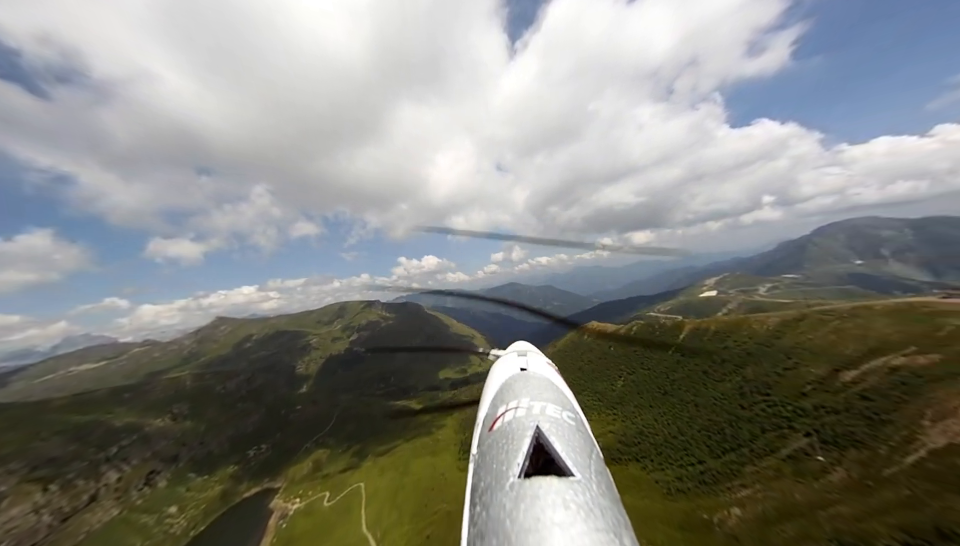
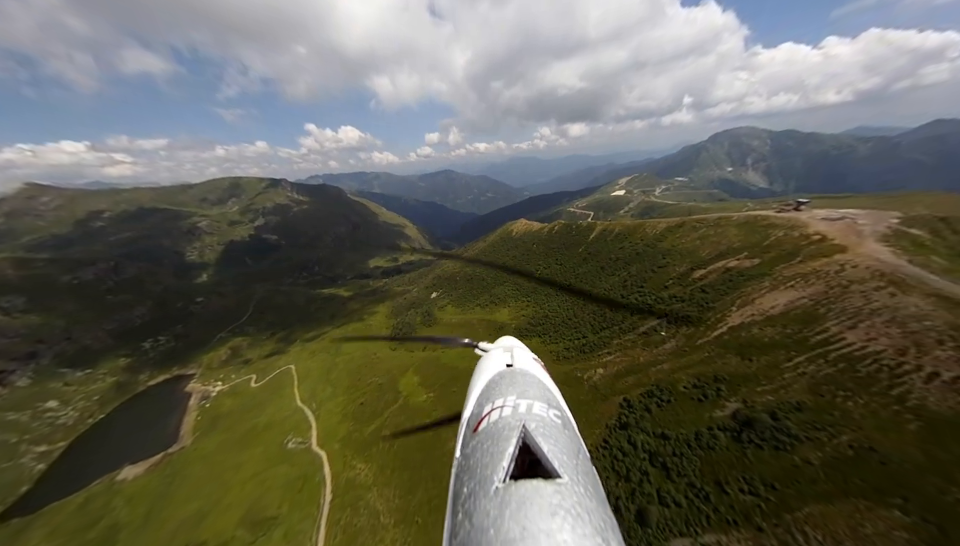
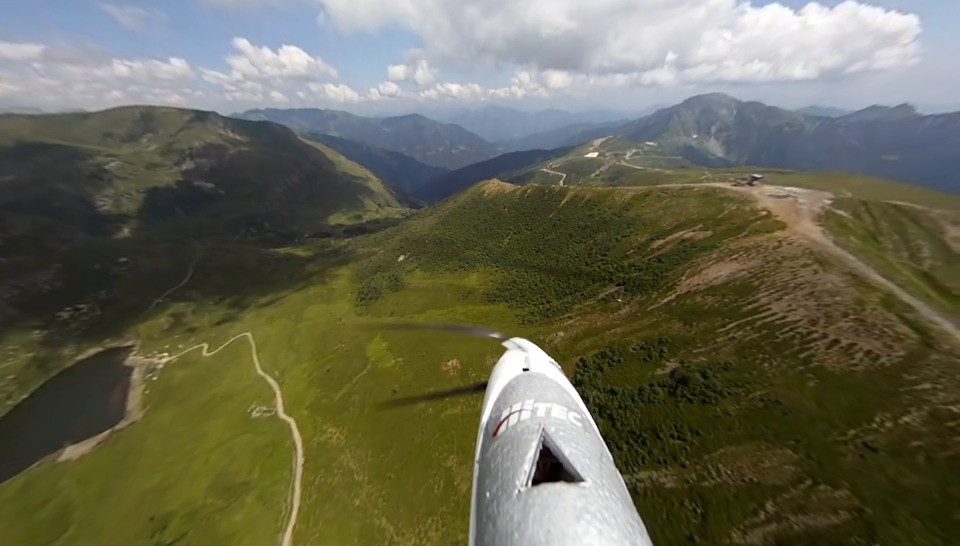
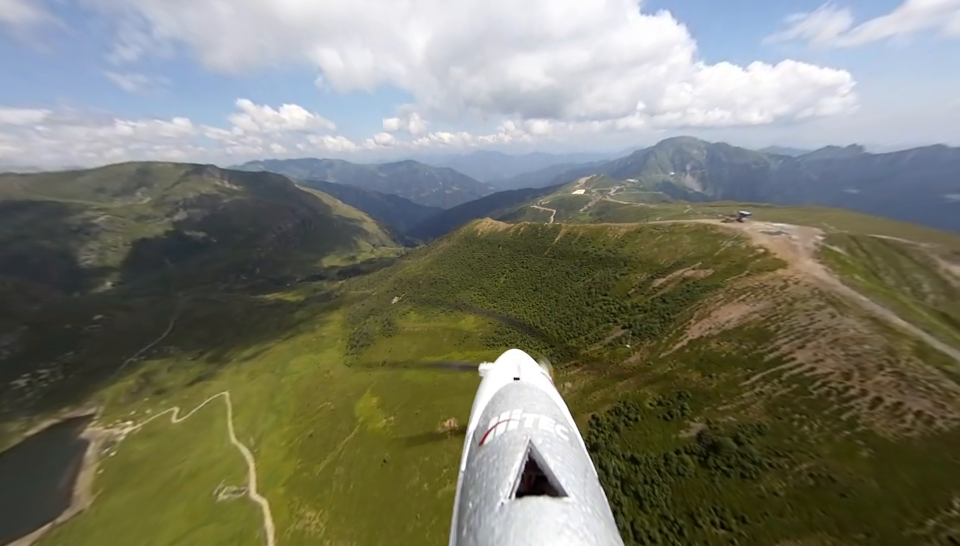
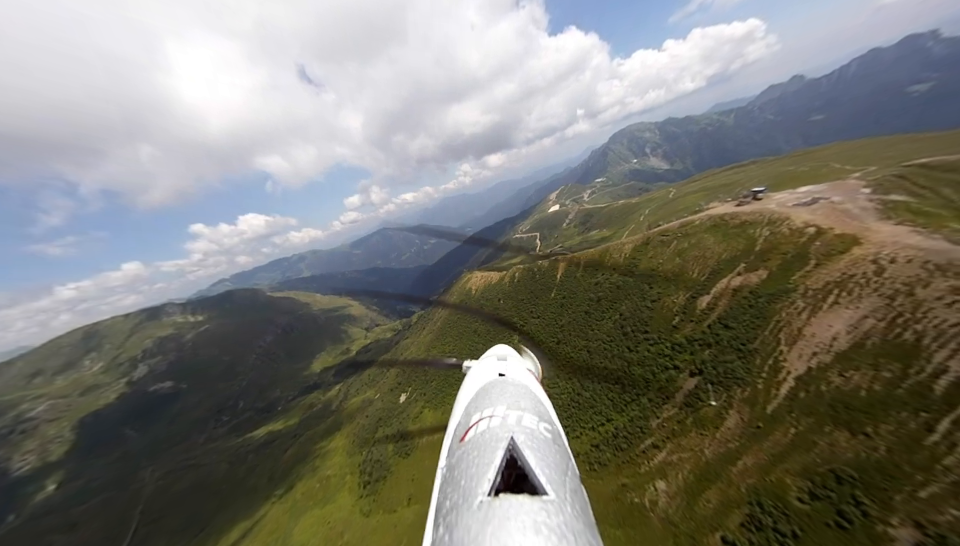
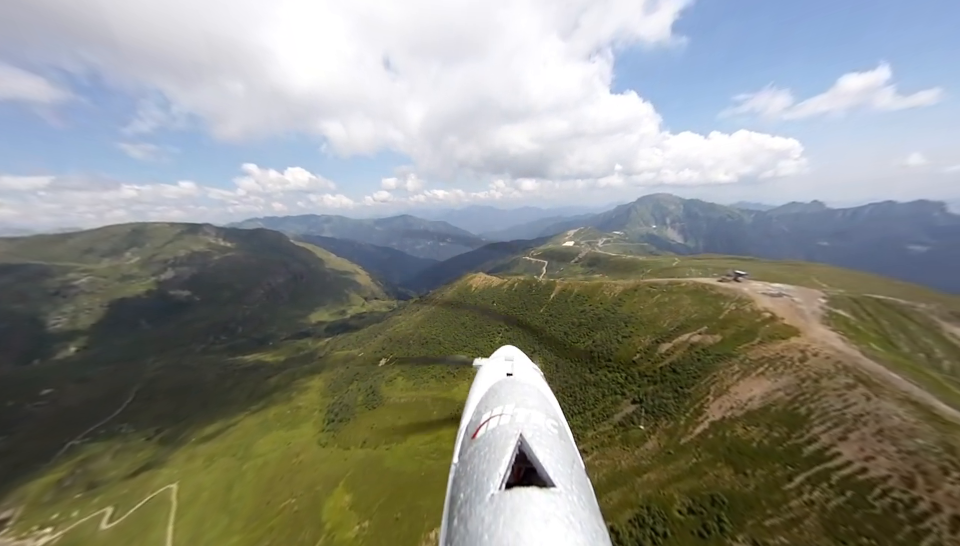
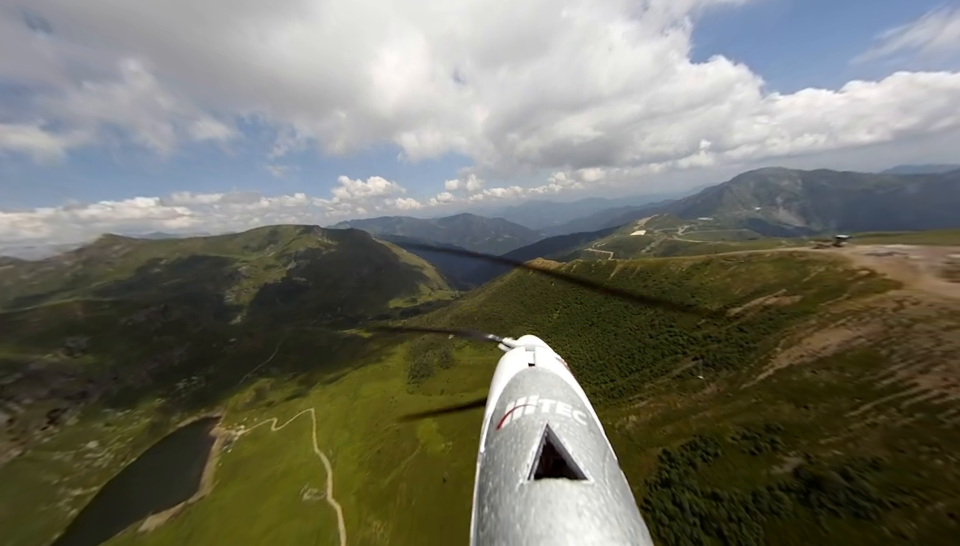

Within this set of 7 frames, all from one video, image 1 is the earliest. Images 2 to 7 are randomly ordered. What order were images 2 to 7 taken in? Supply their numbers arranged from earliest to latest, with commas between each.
7, 2, 3, 4, 6, 5
